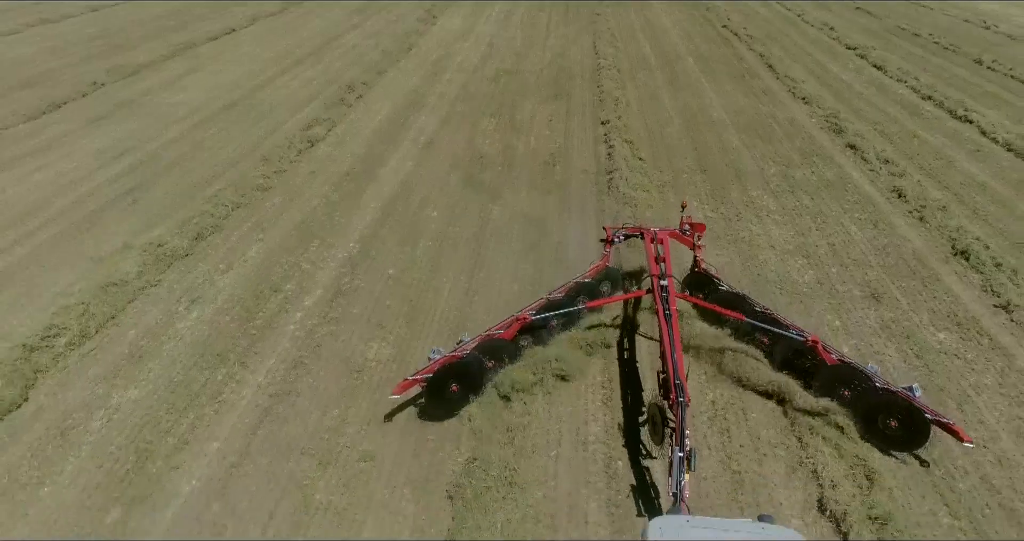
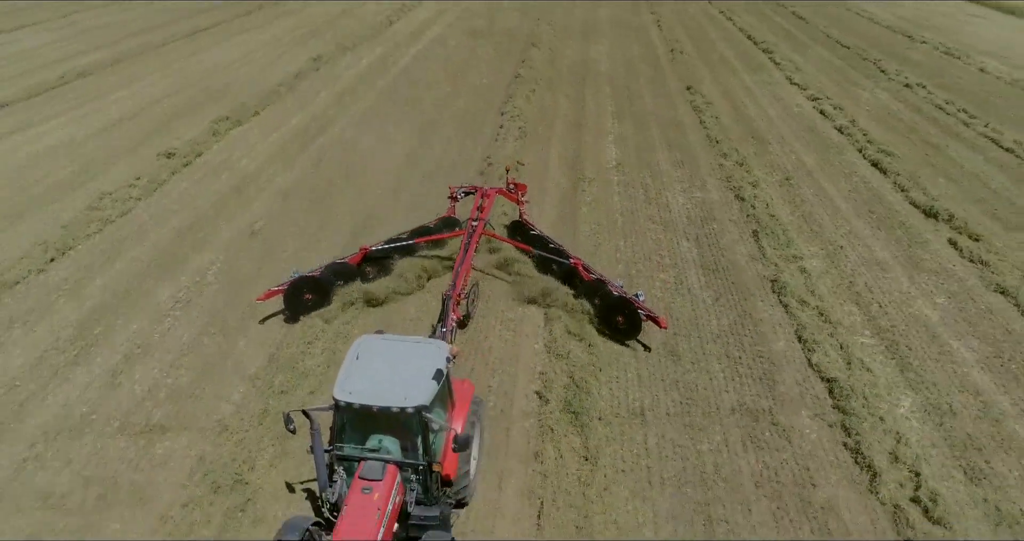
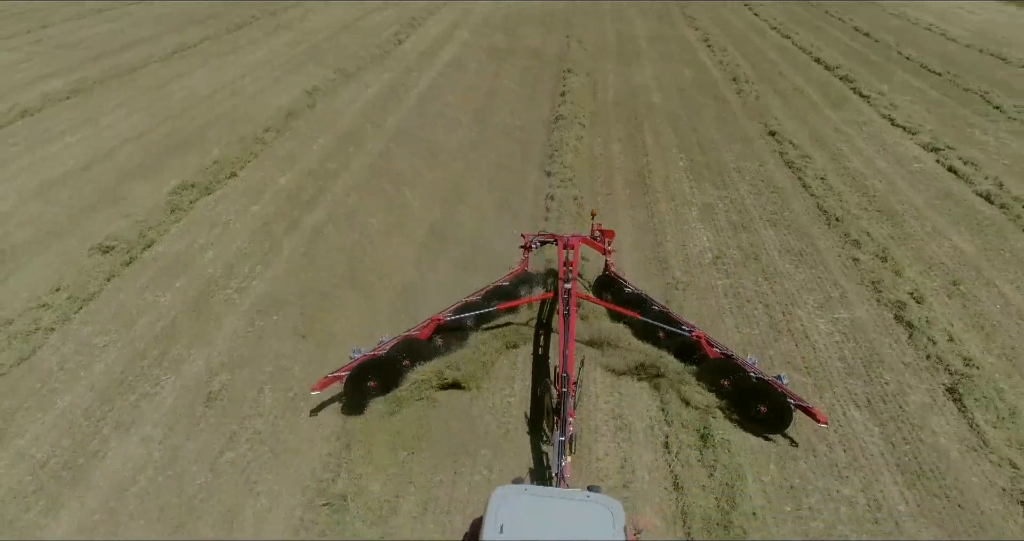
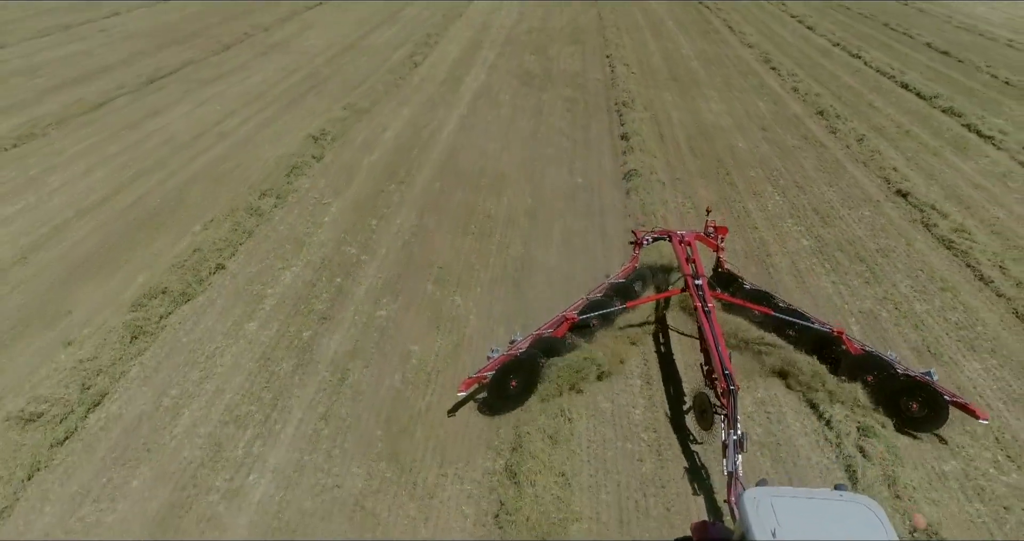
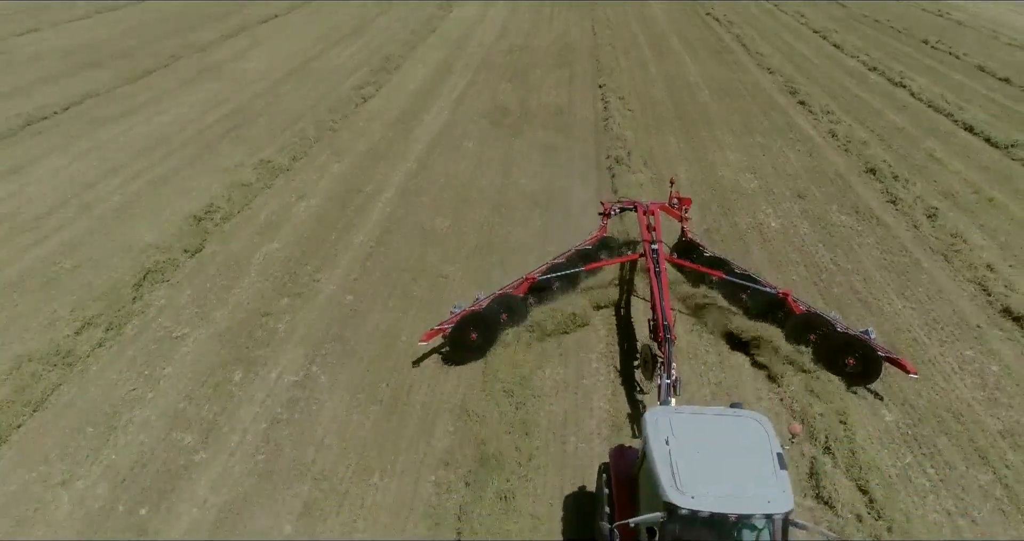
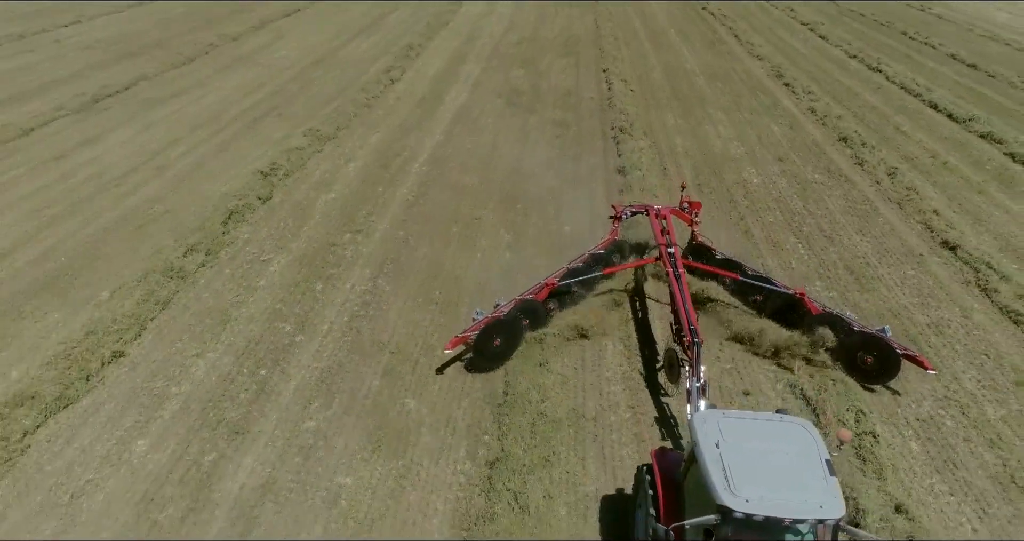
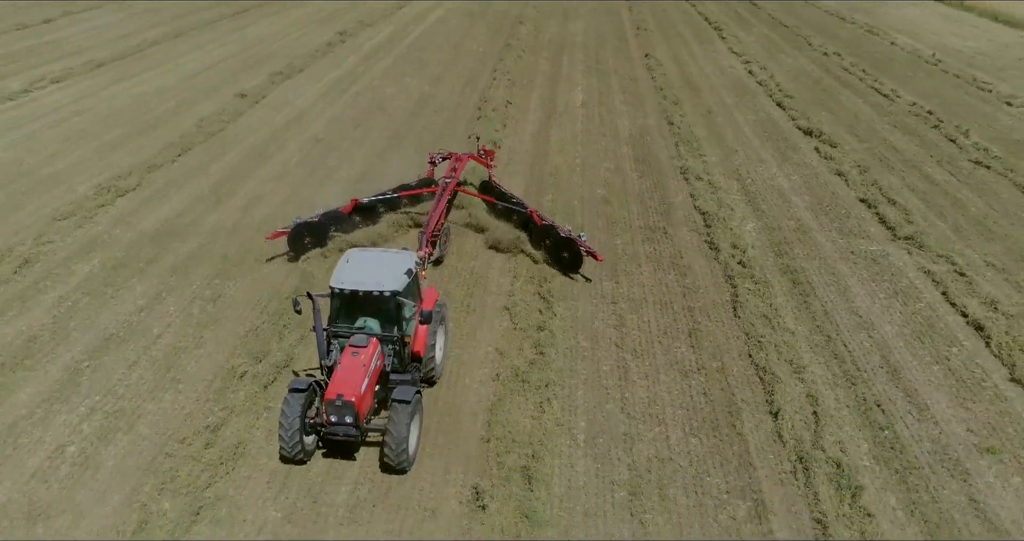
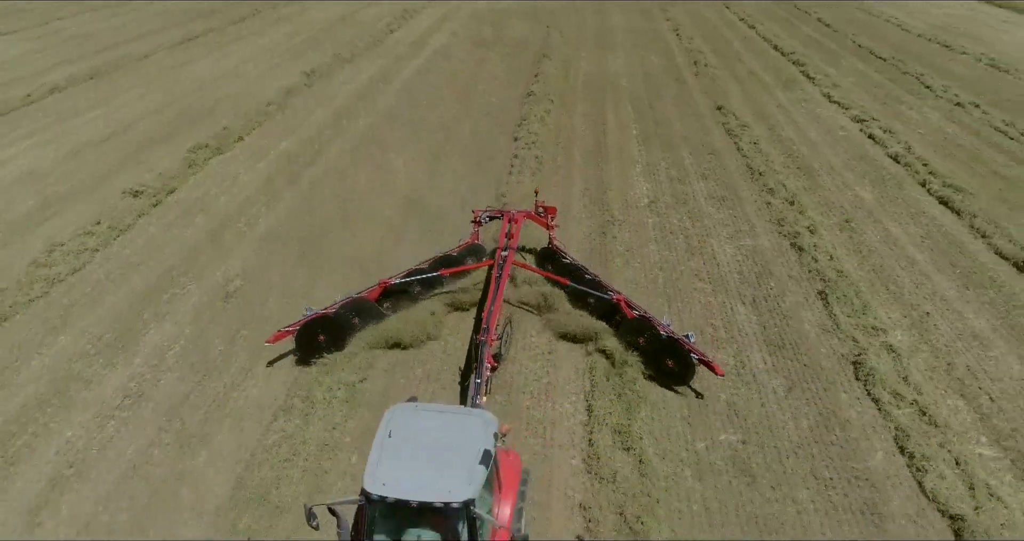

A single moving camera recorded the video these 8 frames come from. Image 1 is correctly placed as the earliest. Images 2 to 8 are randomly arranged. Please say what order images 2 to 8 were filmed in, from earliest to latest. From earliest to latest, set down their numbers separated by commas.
5, 6, 4, 3, 8, 2, 7
